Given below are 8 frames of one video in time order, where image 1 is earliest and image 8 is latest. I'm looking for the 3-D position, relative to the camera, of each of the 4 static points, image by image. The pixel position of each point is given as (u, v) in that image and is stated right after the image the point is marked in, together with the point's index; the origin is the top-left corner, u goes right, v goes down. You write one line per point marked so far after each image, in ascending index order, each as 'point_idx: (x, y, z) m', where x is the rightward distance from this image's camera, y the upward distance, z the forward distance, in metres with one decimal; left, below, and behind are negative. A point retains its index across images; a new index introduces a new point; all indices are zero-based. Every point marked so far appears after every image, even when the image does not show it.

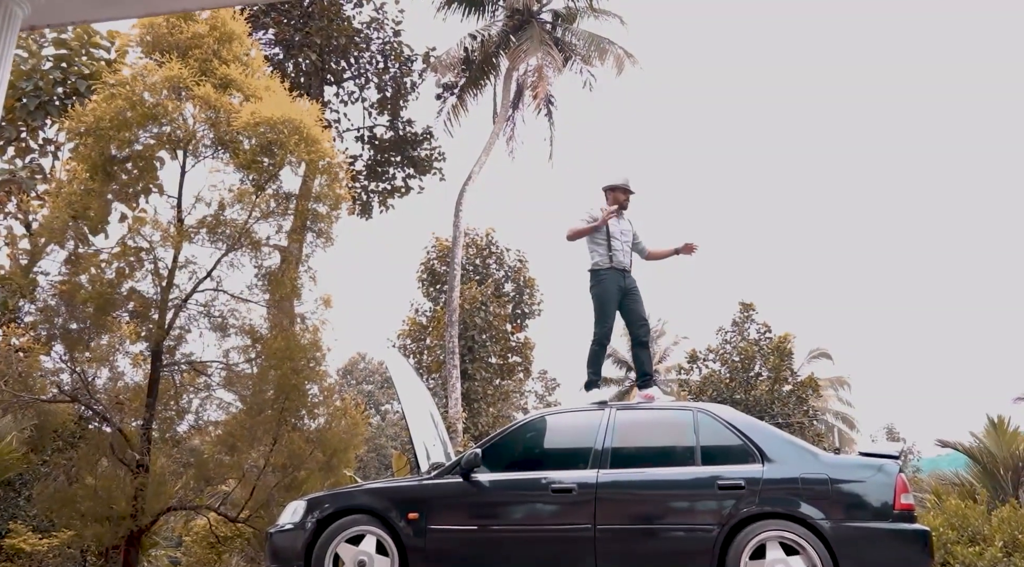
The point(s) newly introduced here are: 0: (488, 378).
0: (-0.5, -2.1, +17.5) m
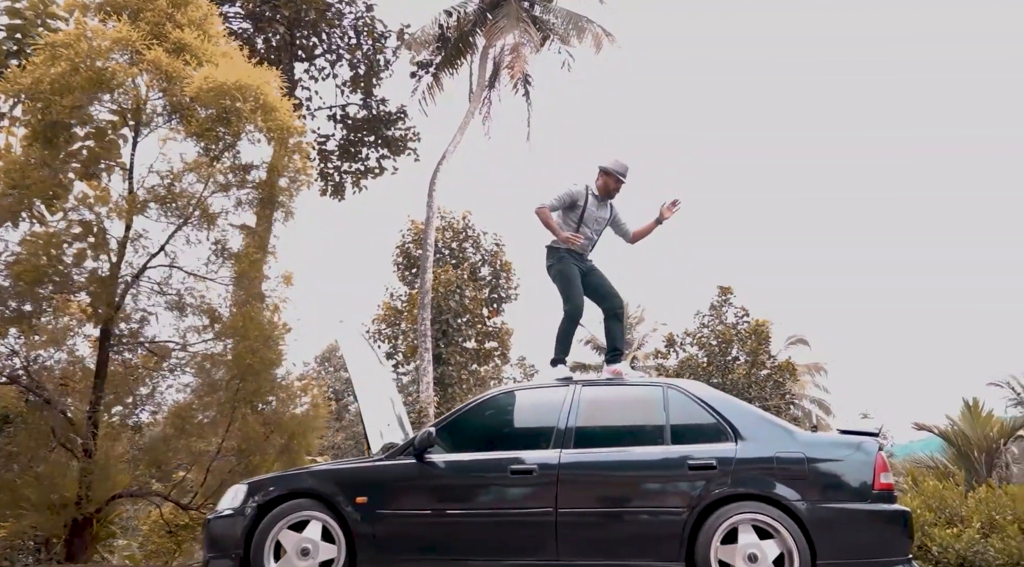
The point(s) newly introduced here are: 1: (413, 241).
0: (-1.1, -1.7, +17.2) m
1: (-2.4, +1.0, +18.8) m
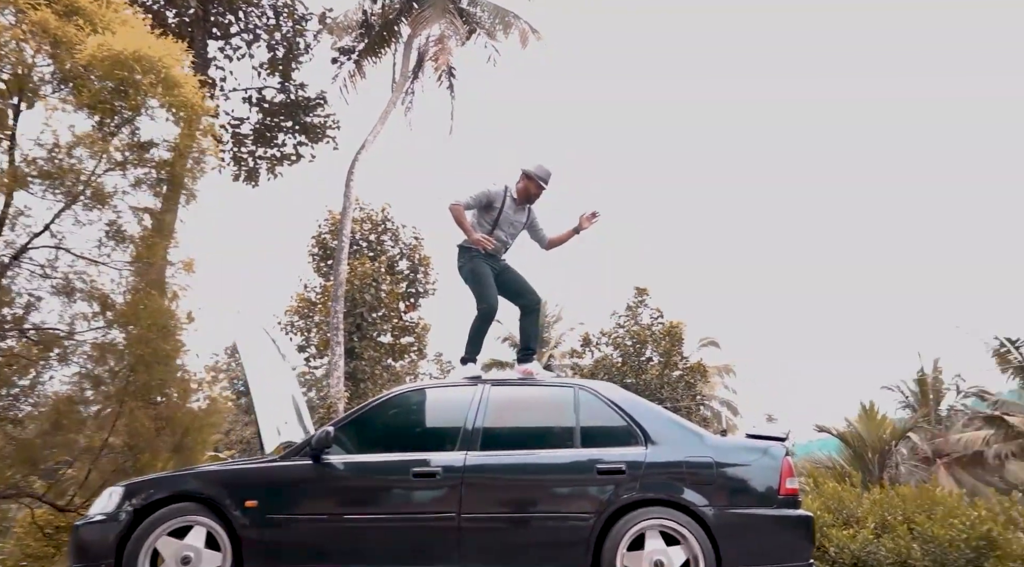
0: (-2.9, -1.6, +16.9) m
1: (-4.3, +1.2, +18.3) m
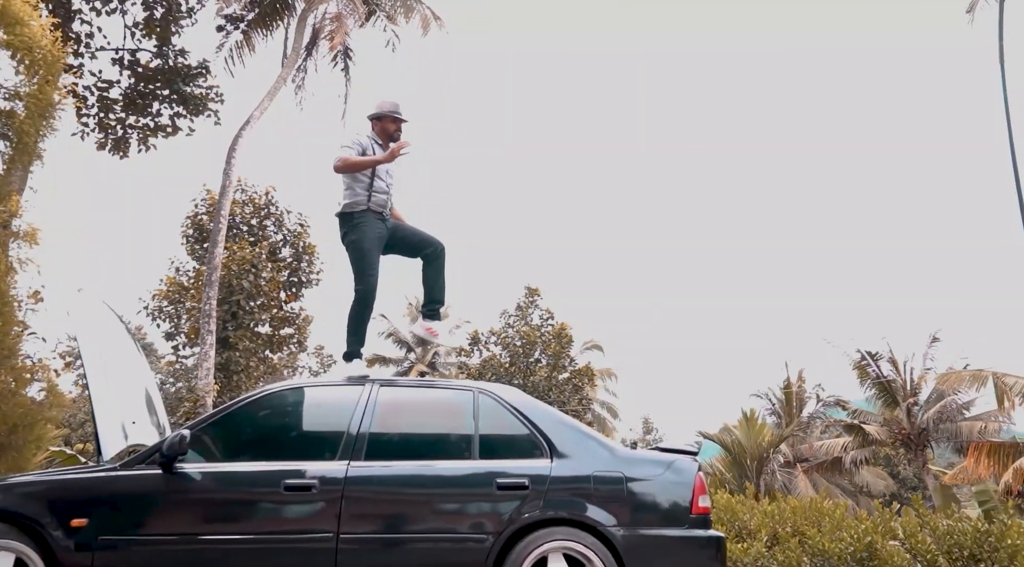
0: (-5.2, -1.3, +15.9) m
1: (-6.7, +1.6, +17.1) m
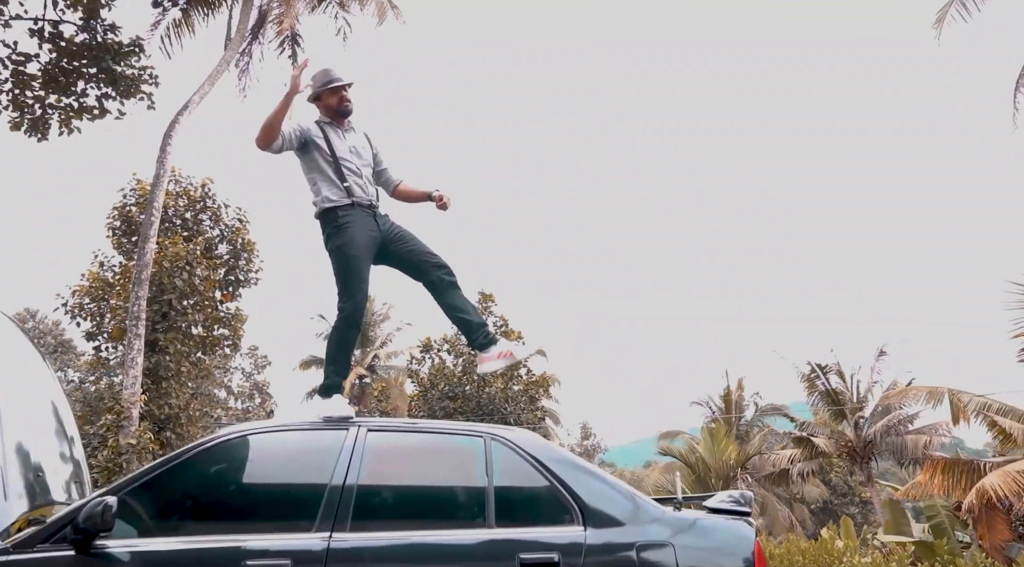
0: (-6.1, -1.3, +14.7) m
1: (-7.6, +1.6, +15.8) m
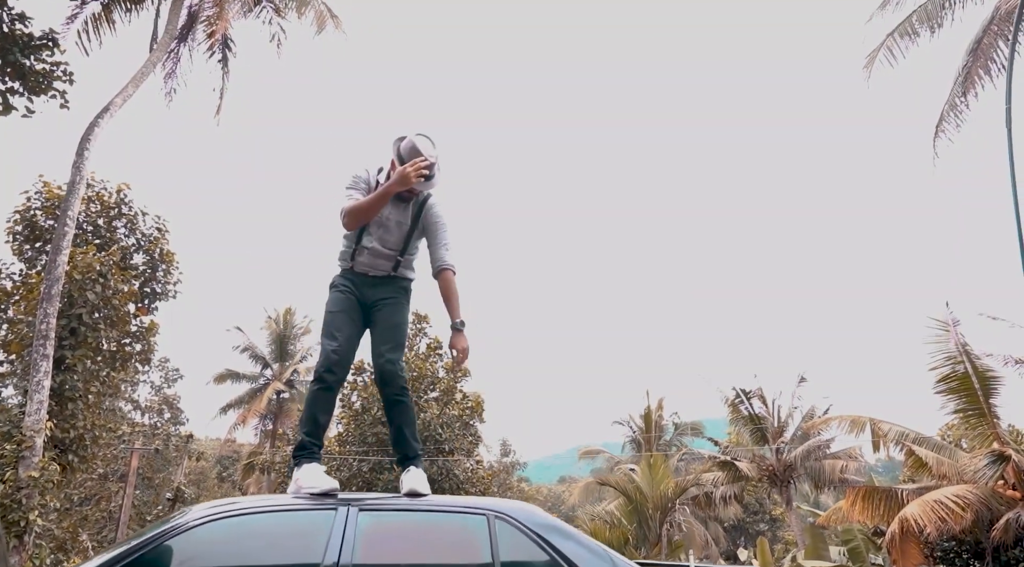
0: (-7.3, -1.5, +13.7) m
1: (-8.8, +1.4, +14.8) m
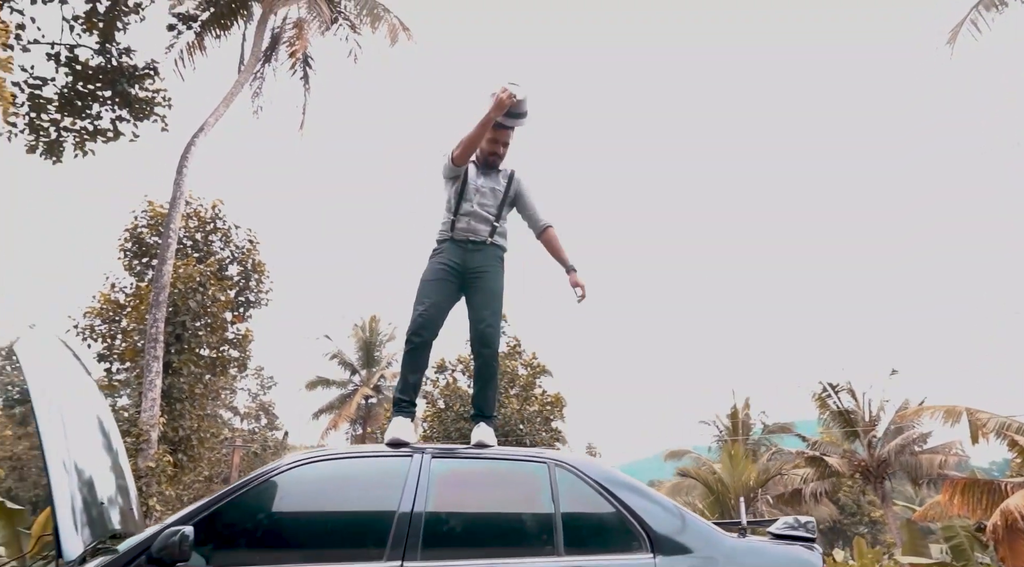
0: (-5.9, -1.7, +14.6) m
1: (-7.3, +1.2, +15.8) m
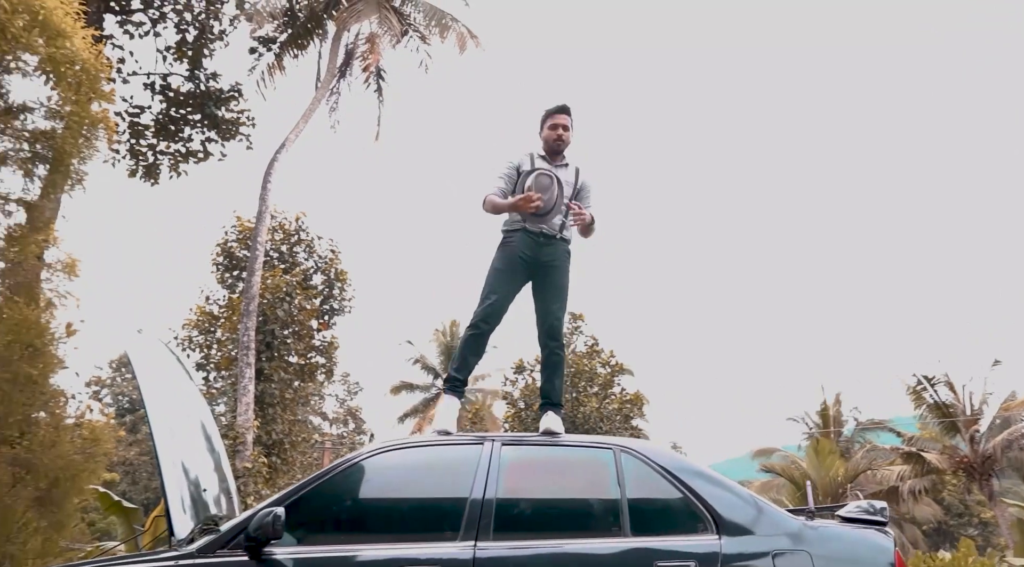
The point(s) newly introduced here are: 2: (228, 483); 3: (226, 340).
0: (-4.4, -1.9, +15.3) m
1: (-5.8, +0.9, +16.6) m
2: (-1.5, -1.0, +4.1) m
3: (-5.6, -1.1, +15.5) m
